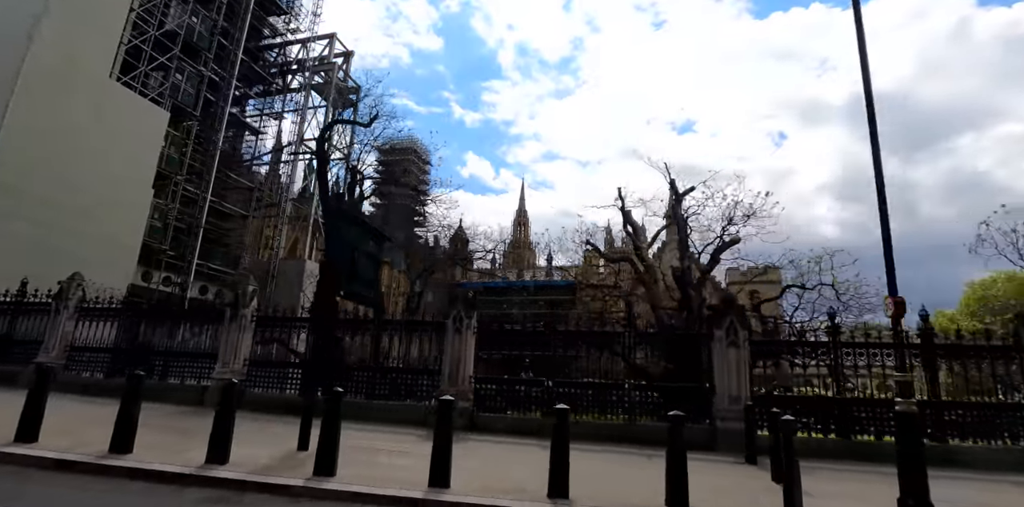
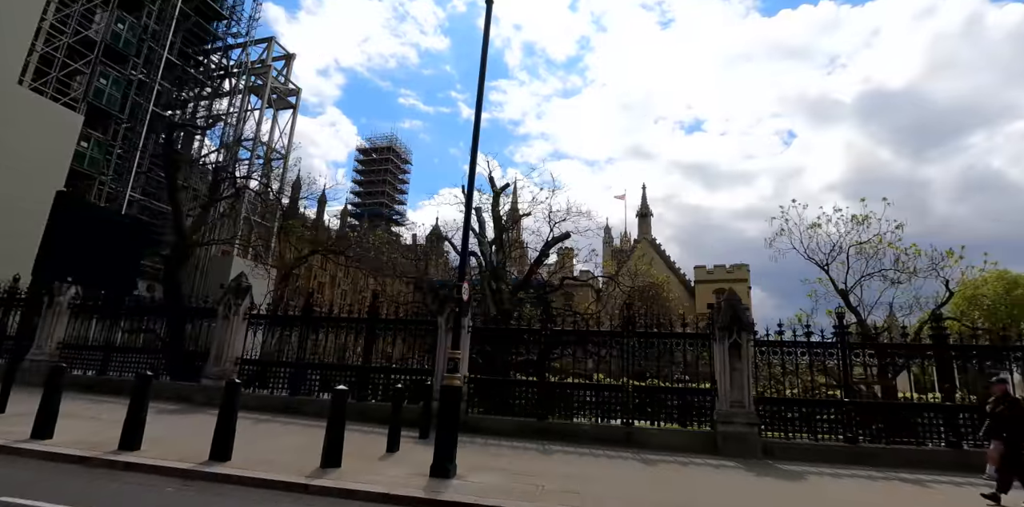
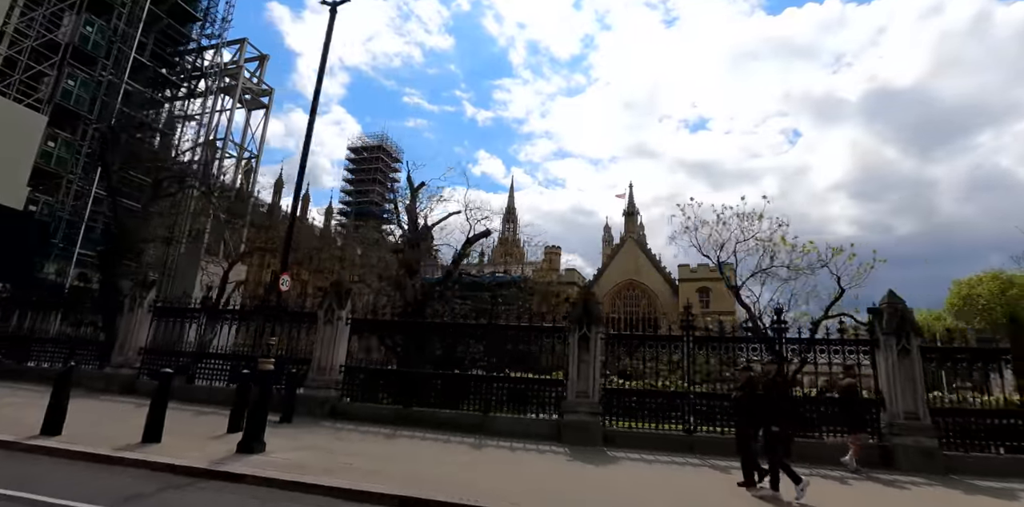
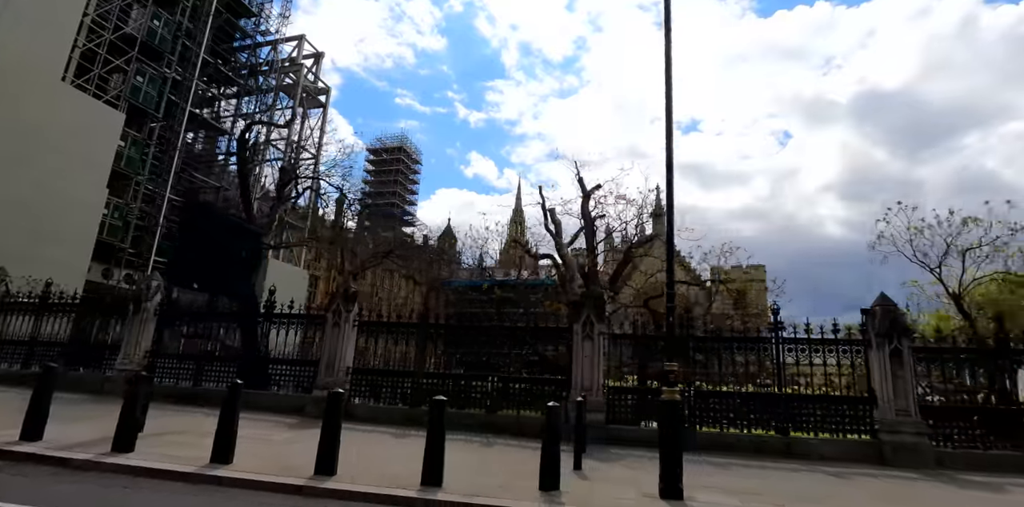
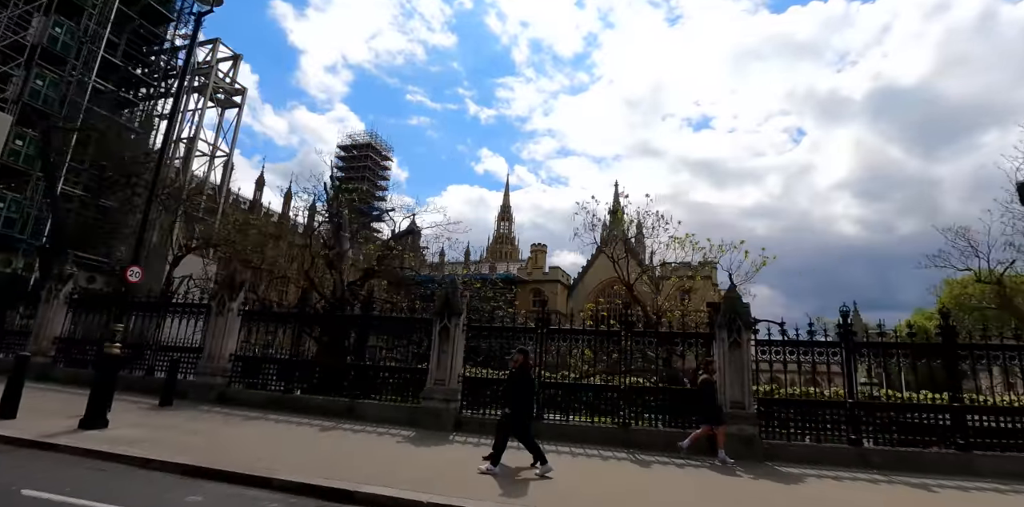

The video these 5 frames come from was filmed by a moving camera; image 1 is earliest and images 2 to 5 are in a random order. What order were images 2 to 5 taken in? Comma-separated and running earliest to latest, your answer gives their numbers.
4, 2, 3, 5
